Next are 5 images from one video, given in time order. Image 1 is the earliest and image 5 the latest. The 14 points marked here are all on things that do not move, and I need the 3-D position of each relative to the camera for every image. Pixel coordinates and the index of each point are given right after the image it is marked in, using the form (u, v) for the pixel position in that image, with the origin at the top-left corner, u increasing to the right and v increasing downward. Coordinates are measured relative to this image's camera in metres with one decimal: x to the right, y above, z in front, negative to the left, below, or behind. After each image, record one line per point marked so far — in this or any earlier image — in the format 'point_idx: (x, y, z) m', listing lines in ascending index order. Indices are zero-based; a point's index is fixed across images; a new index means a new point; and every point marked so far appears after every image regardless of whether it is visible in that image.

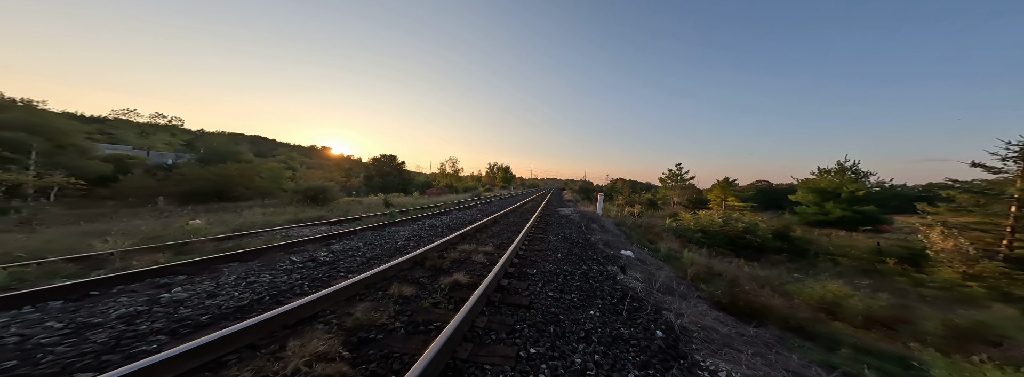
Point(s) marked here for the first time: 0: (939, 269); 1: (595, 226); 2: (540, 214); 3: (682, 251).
0: (+13.4, -2.5, +7.7) m
1: (+3.6, -1.8, +10.8) m
2: (+1.3, -1.2, +11.4) m
3: (+6.7, -2.5, +9.7) m
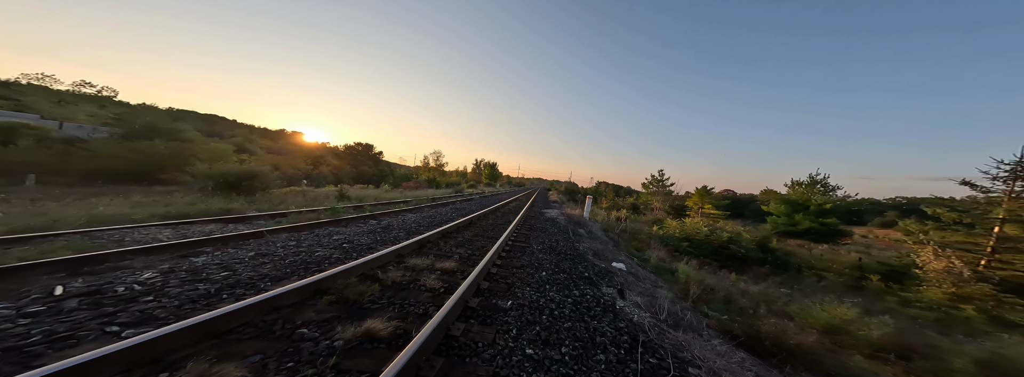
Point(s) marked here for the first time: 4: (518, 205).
0: (+12.6, -3.0, +7.5) m
1: (+2.8, -1.8, +9.9) m
2: (+0.4, -1.2, +10.4) m
3: (+5.8, -2.7, +9.1) m
4: (+0.2, -1.0, +15.9) m
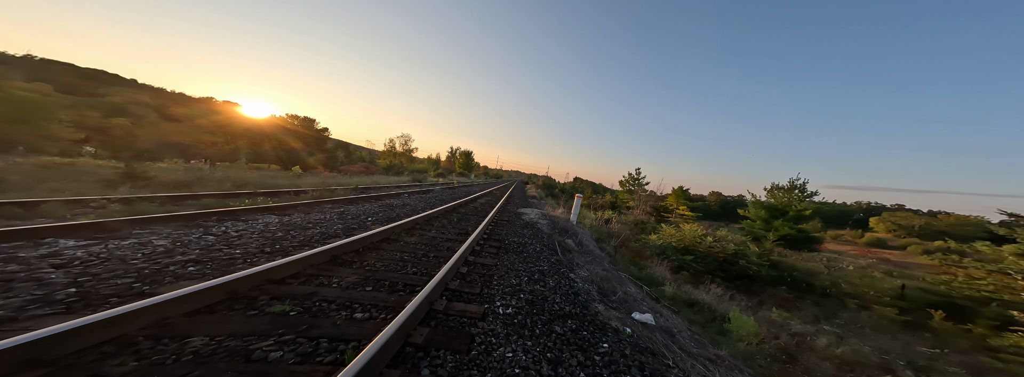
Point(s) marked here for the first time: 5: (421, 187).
0: (+11.7, -3.3, +5.8) m
1: (+1.7, -1.7, +7.3) m
2: (-0.6, -0.9, +7.5) m
3: (+4.8, -2.7, +6.8) m
4: (-1.4, -0.6, +12.9) m
5: (-5.1, 0.0, +12.8) m
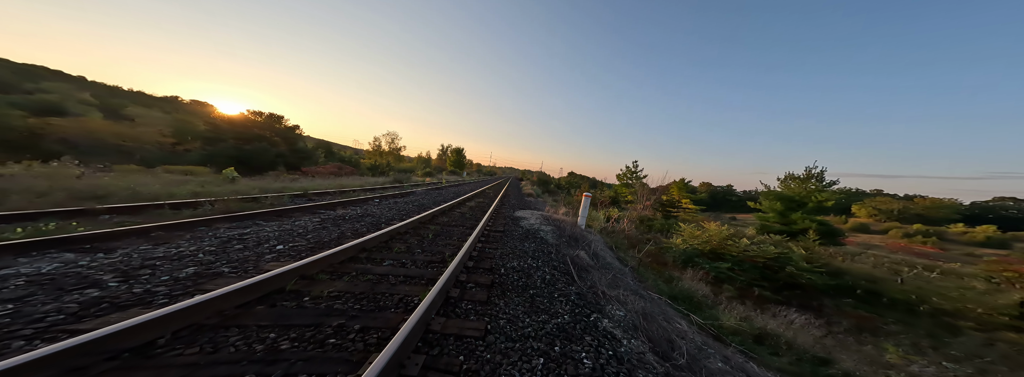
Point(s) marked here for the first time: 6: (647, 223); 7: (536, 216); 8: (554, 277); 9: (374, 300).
0: (+11.7, -3.0, +4.2) m
1: (+1.7, -1.6, +5.6) m
2: (-0.7, -0.9, +5.8) m
3: (+4.8, -2.6, +5.1) m
4: (-1.5, -0.6, +11.2) m
5: (-5.2, 0.0, +11.1) m
6: (+9.6, -2.4, +17.0) m
7: (+1.1, -1.1, +10.6) m
8: (+0.6, -1.3, +3.8) m
9: (-1.2, -1.0, +2.2) m
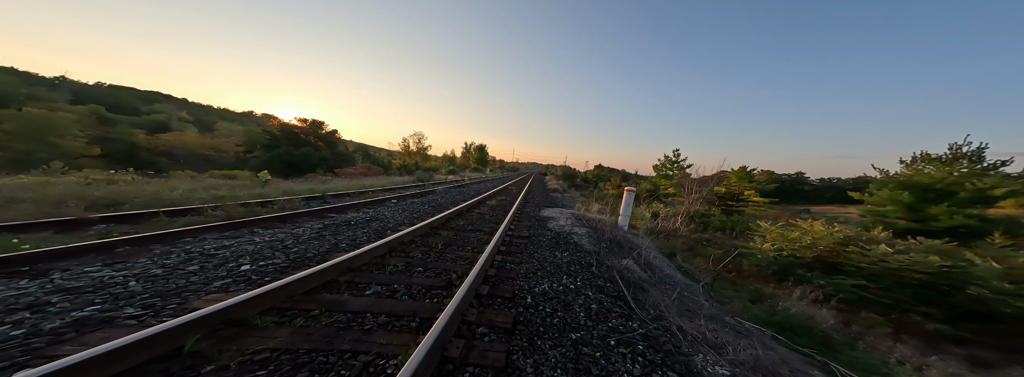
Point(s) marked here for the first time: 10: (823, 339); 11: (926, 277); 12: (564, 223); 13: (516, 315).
0: (+12.1, -2.6, +1.3) m
1: (+2.4, -1.5, +4.3) m
2: (+0.1, -0.8, +4.9) m
3: (+5.4, -2.4, +3.3) m
4: (+0.2, -0.4, +10.3) m
5: (-3.5, 0.0, +10.8) m
6: (+12.0, -1.8, +14.2) m
7: (+2.7, -0.9, +9.3) m
8: (+1.1, -1.3, +2.7) m
9: (-1.0, -1.0, +1.4) m
10: (+4.9, -2.3, +3.9) m
11: (+8.9, -1.9, +5.2) m
12: (+2.2, -1.0, +7.8) m
13: (0.0, -1.1, +2.2) m
